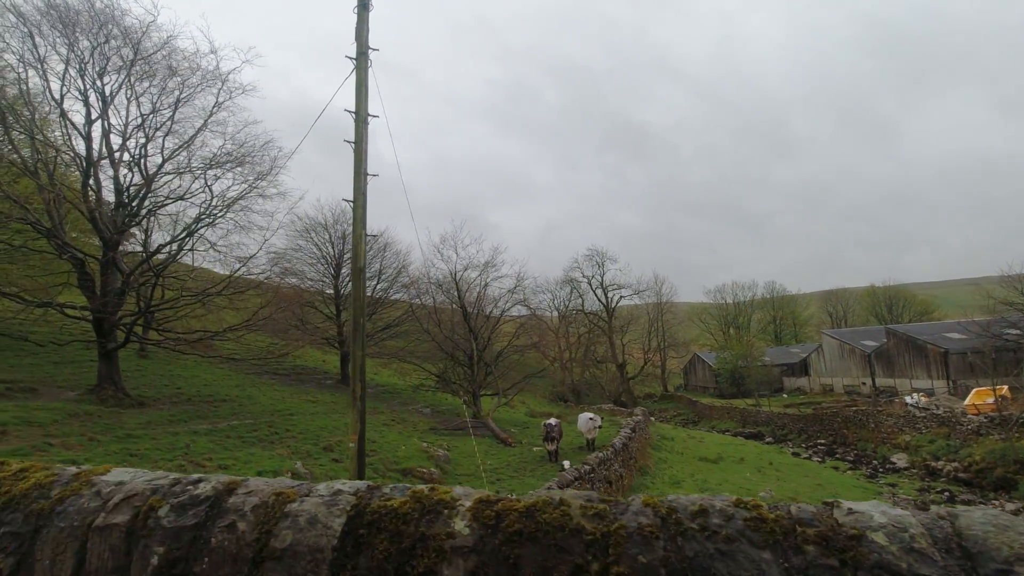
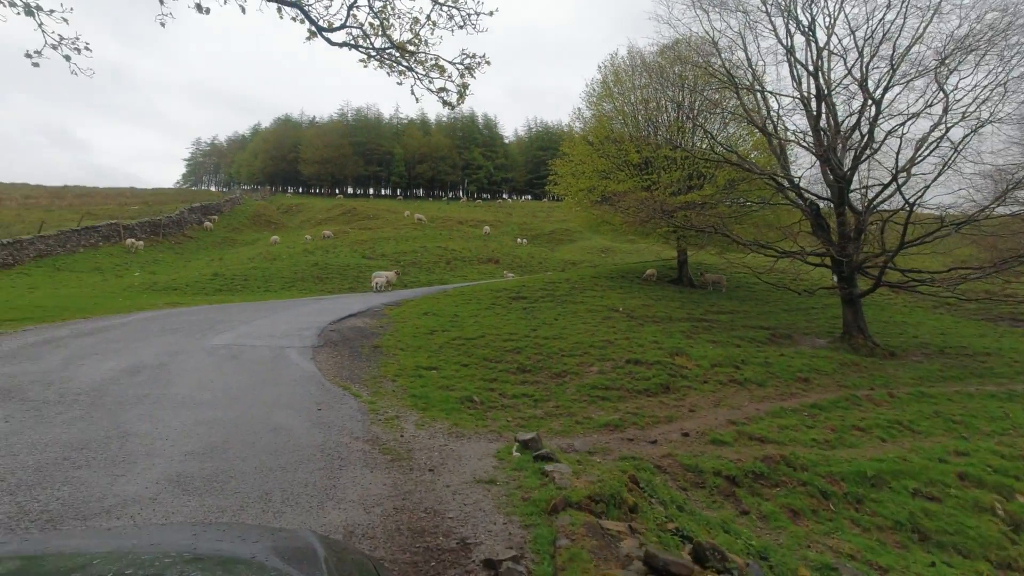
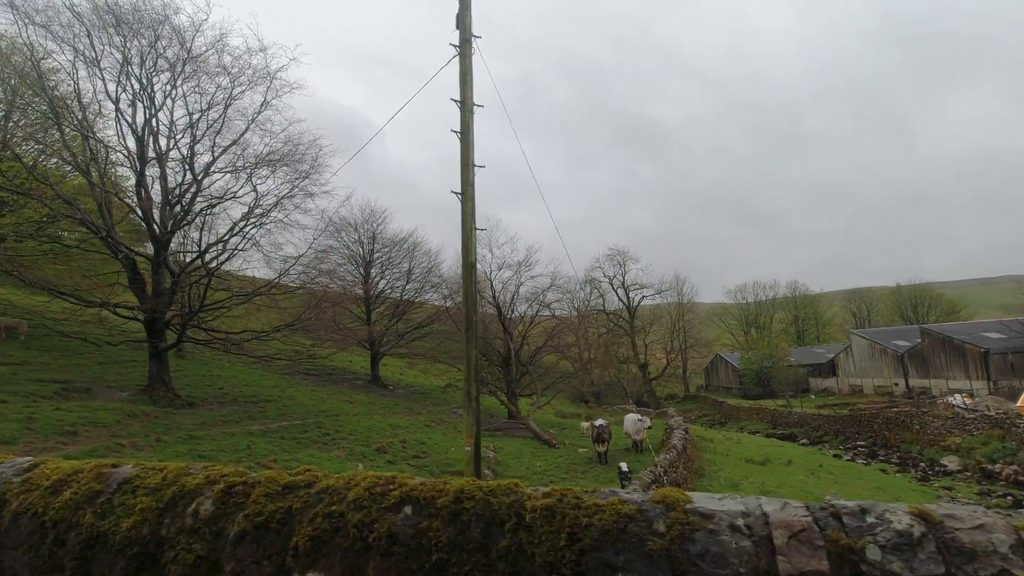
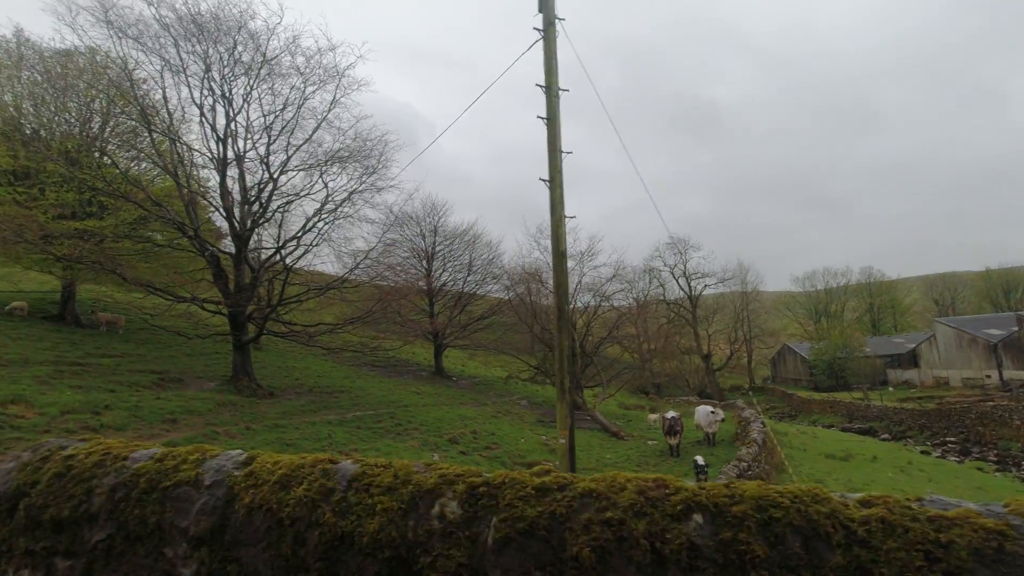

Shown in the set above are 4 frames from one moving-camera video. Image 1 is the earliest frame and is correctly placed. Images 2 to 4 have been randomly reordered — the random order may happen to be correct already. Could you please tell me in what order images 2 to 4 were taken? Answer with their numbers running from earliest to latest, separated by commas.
3, 4, 2
